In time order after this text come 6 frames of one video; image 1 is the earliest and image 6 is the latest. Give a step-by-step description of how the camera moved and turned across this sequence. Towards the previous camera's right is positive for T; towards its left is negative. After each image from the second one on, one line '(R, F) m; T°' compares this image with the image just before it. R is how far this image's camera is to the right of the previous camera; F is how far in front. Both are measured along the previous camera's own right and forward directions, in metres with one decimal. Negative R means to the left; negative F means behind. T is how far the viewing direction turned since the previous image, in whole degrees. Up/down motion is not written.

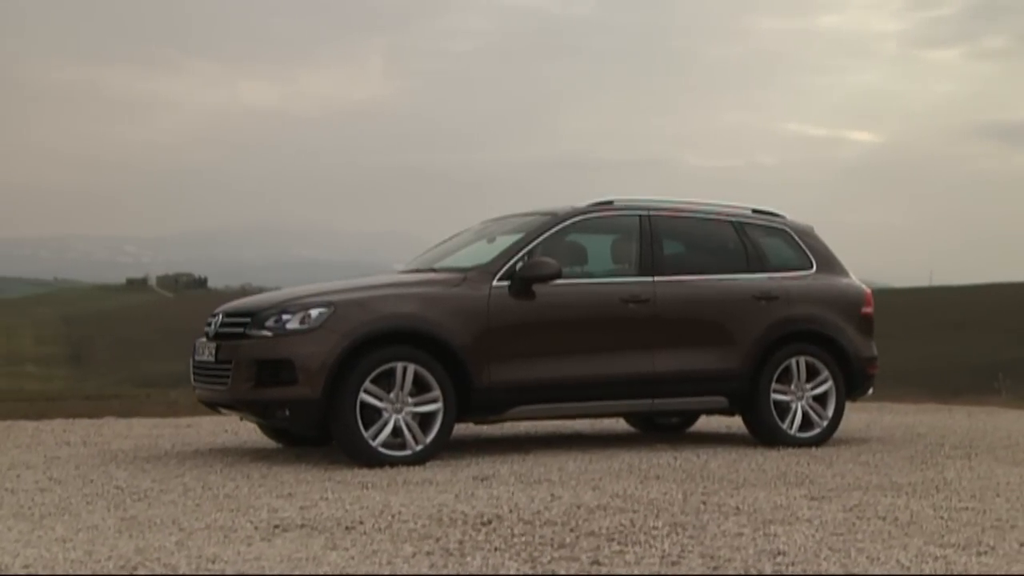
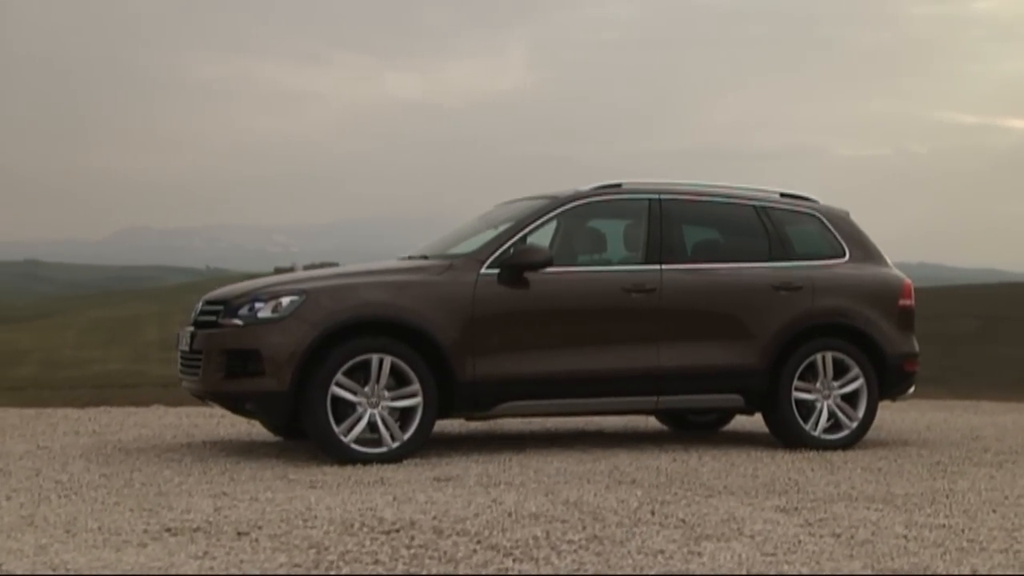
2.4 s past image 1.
(+0.9, +0.6) m; -6°
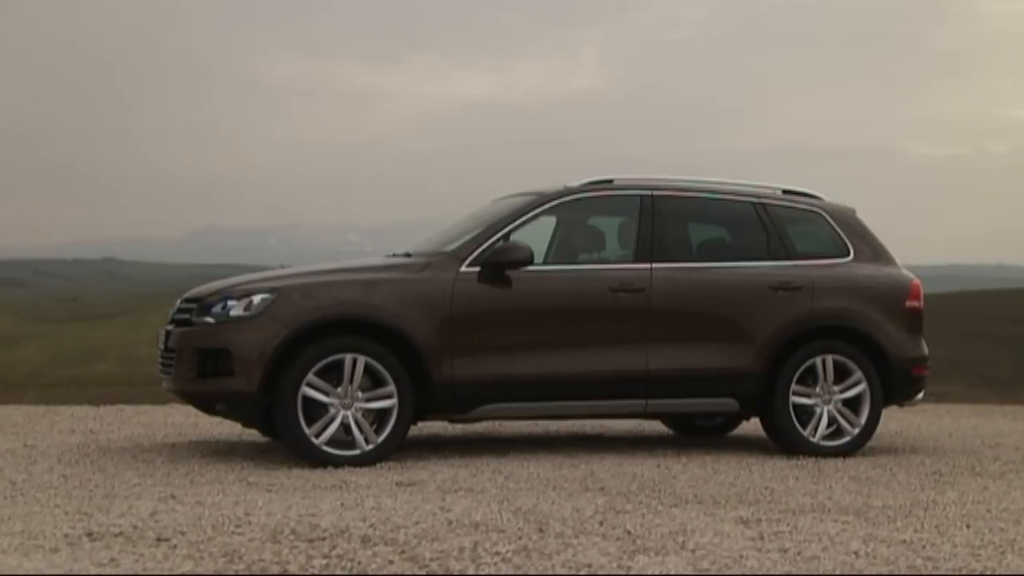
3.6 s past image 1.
(+0.5, +0.3) m; -3°
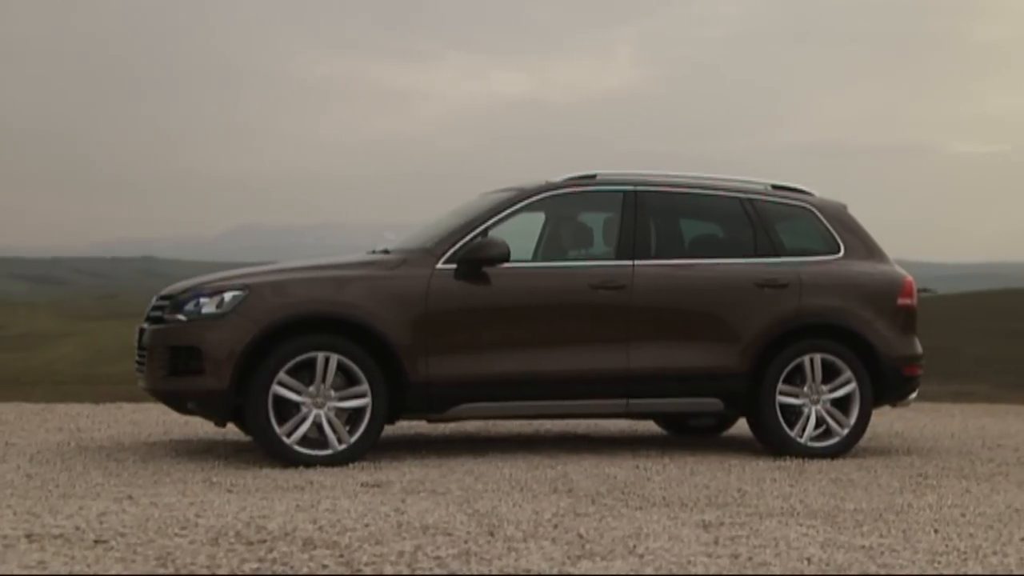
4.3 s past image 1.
(+0.3, +0.2) m; -1°
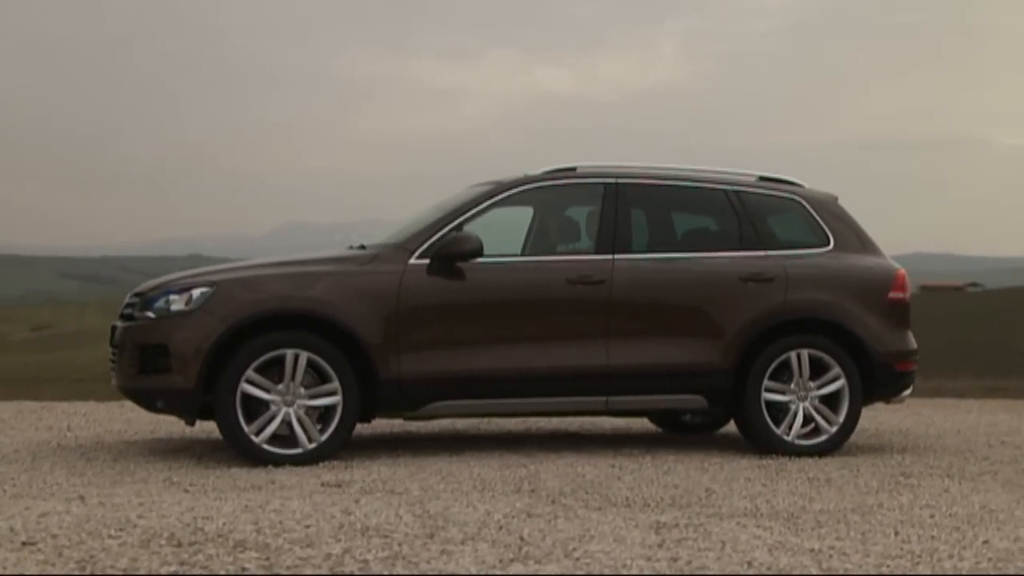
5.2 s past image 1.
(+0.4, +0.2) m; -2°
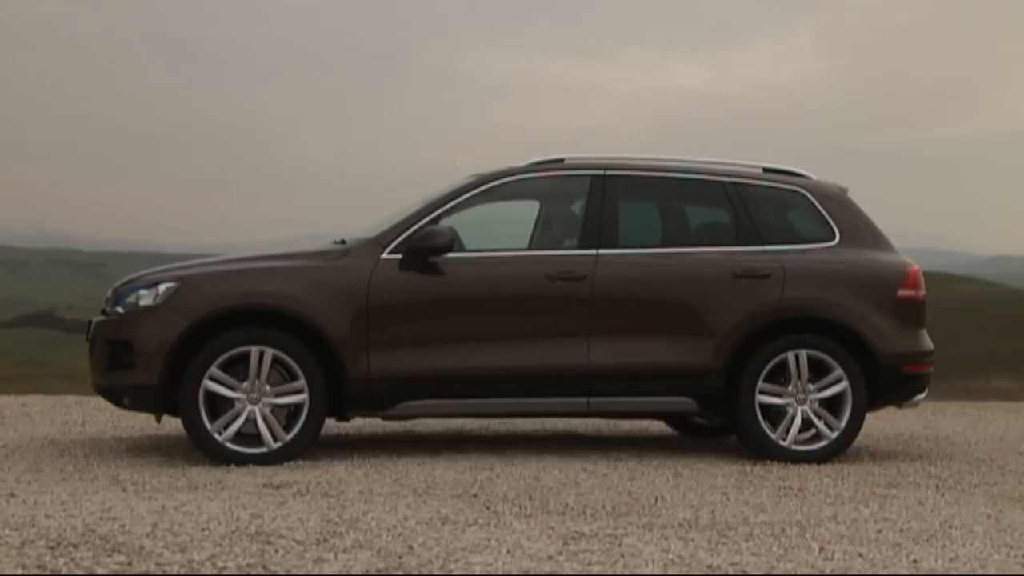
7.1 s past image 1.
(+0.9, +0.3) m; -5°
